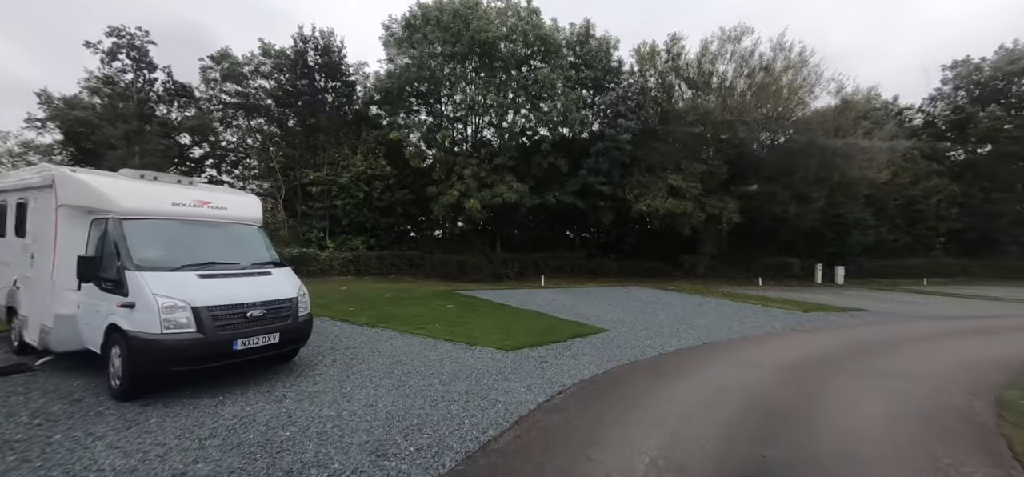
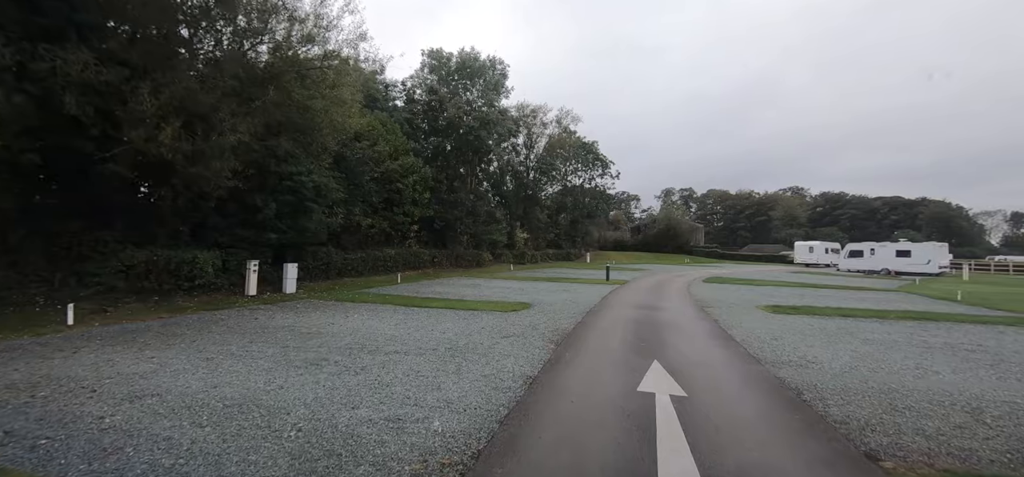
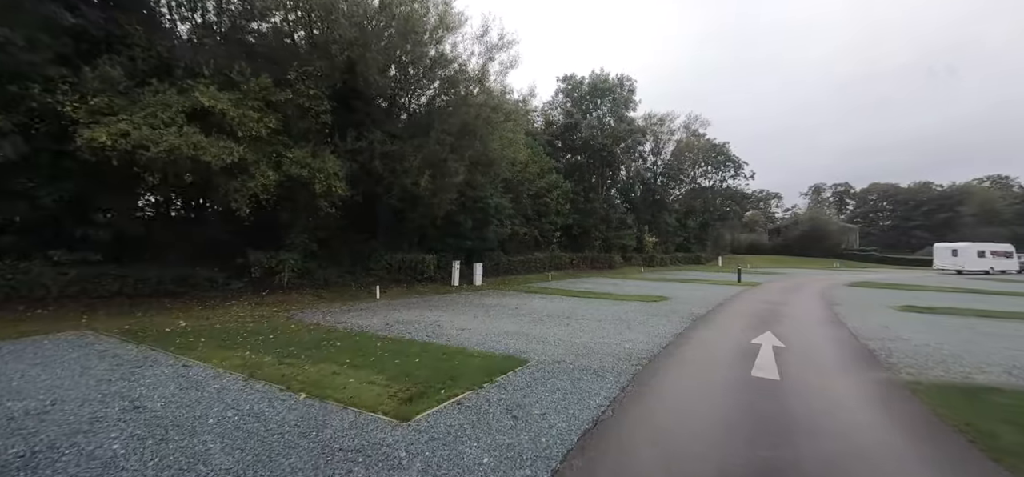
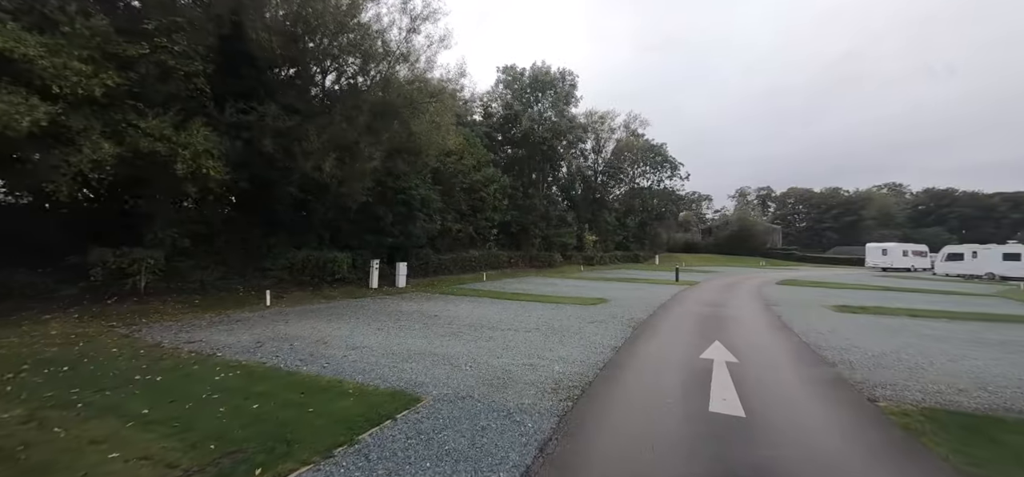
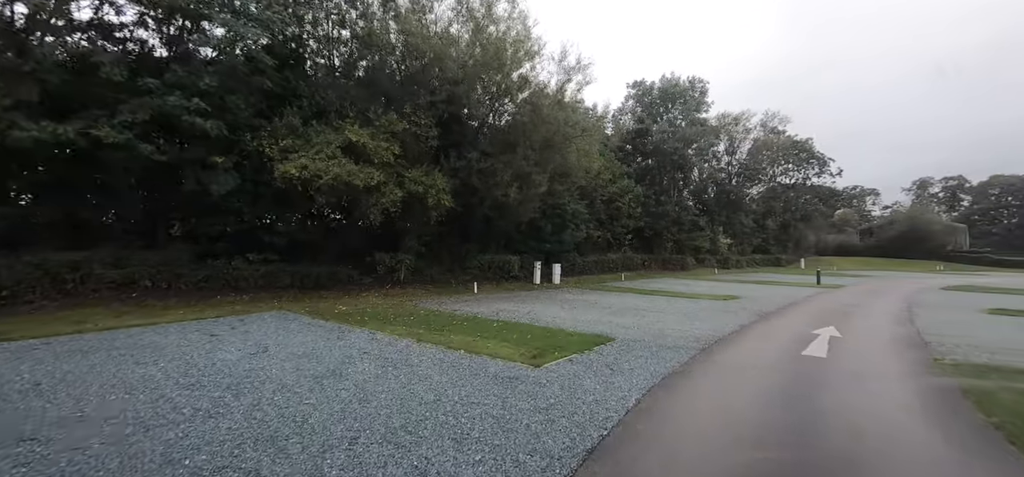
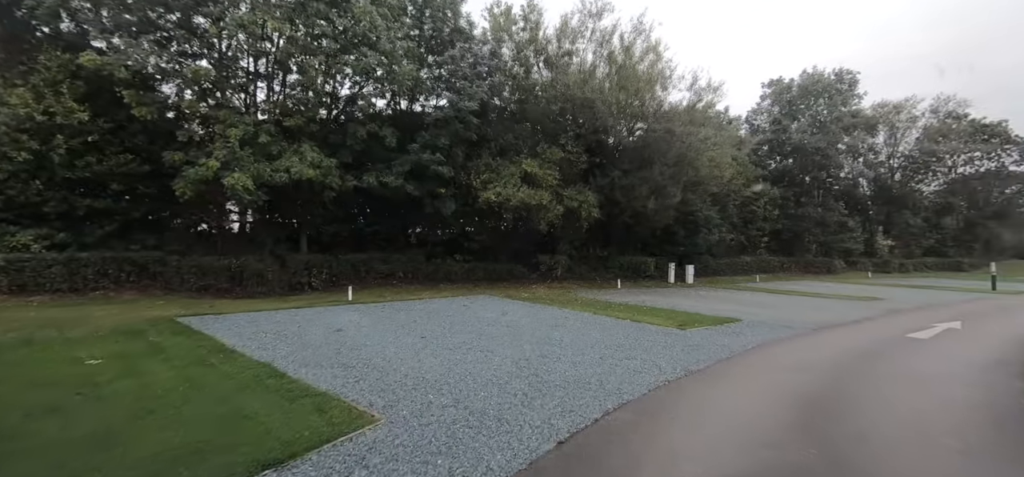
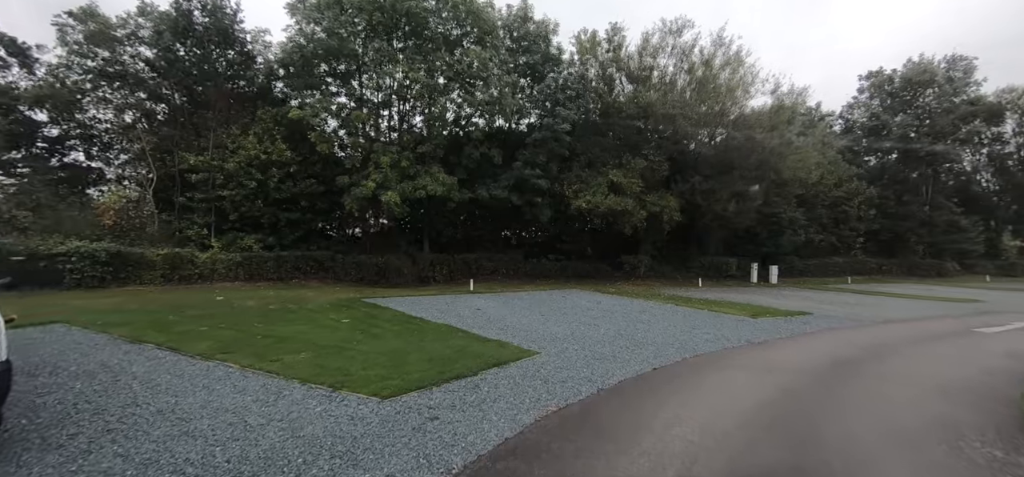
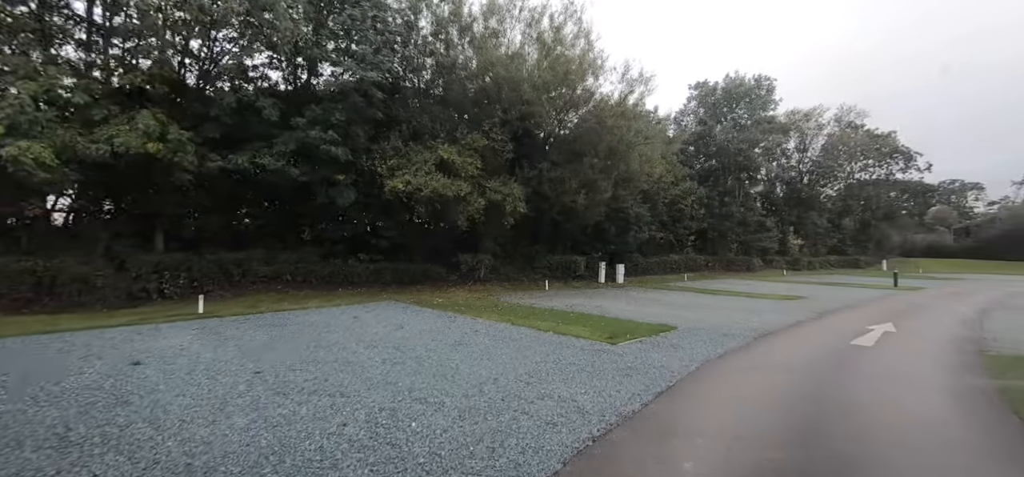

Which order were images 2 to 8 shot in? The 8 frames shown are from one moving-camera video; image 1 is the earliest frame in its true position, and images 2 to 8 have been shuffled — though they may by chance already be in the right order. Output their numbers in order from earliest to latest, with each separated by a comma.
7, 6, 8, 5, 3, 4, 2
